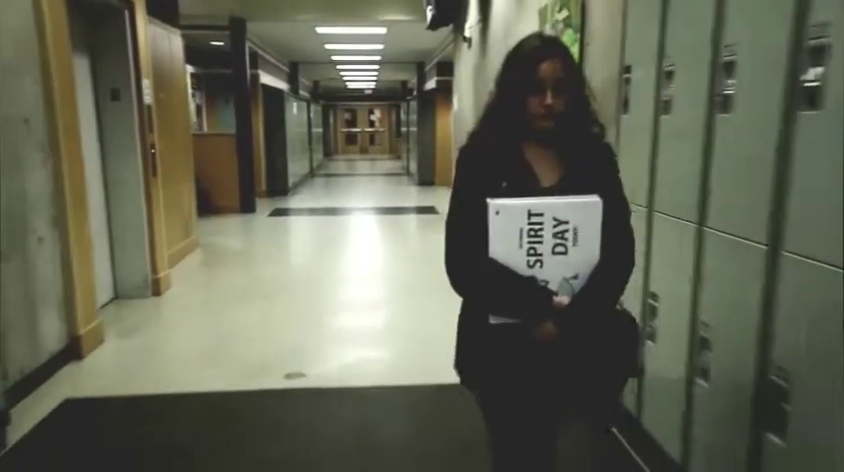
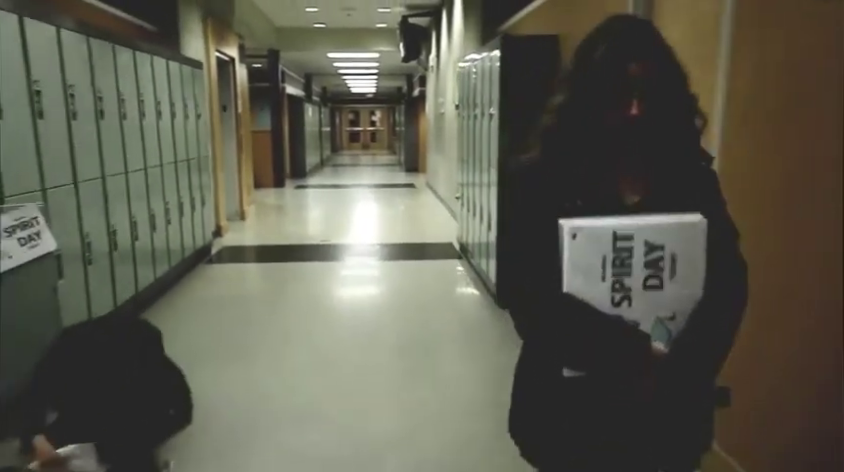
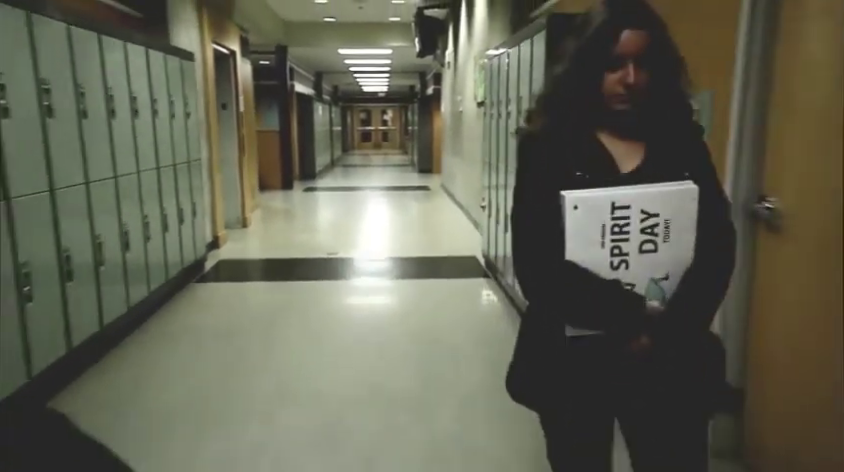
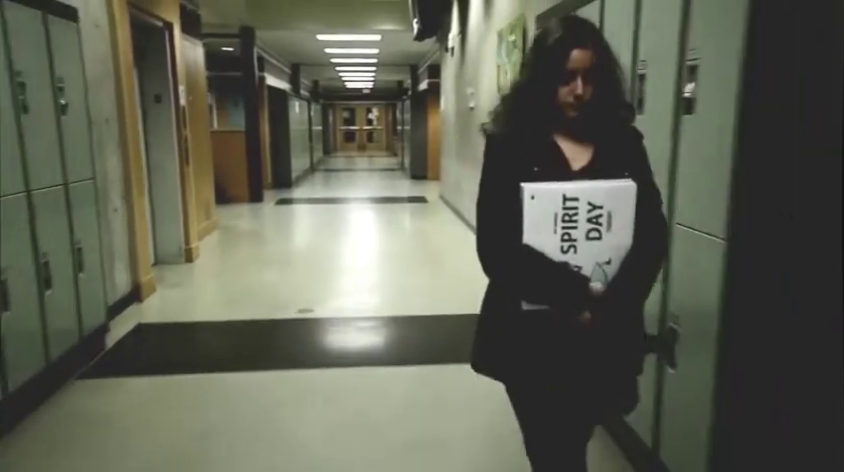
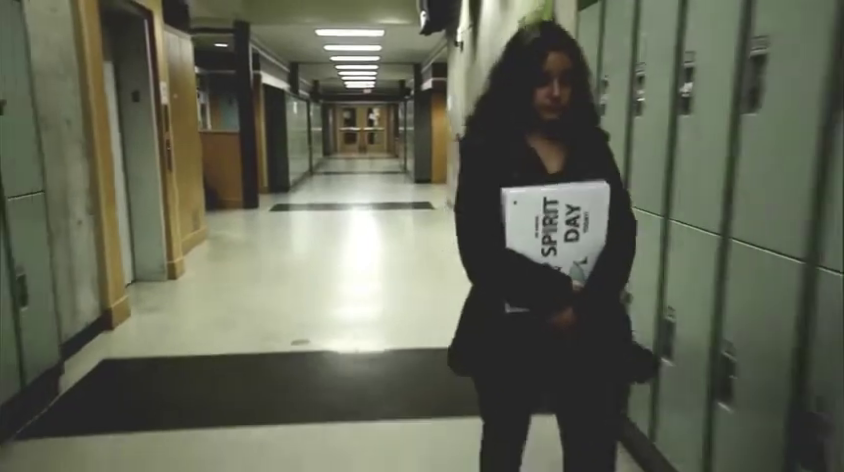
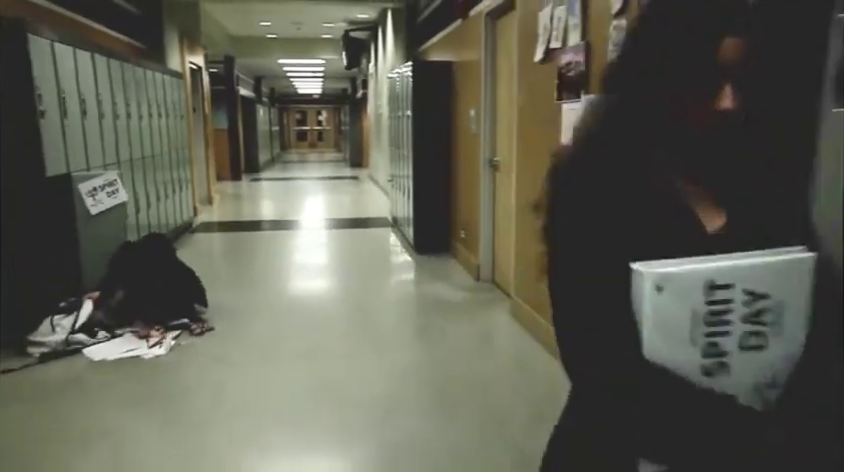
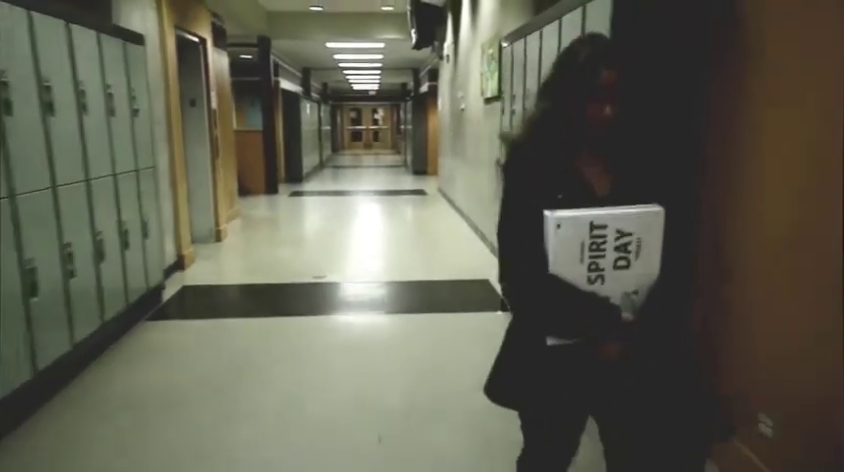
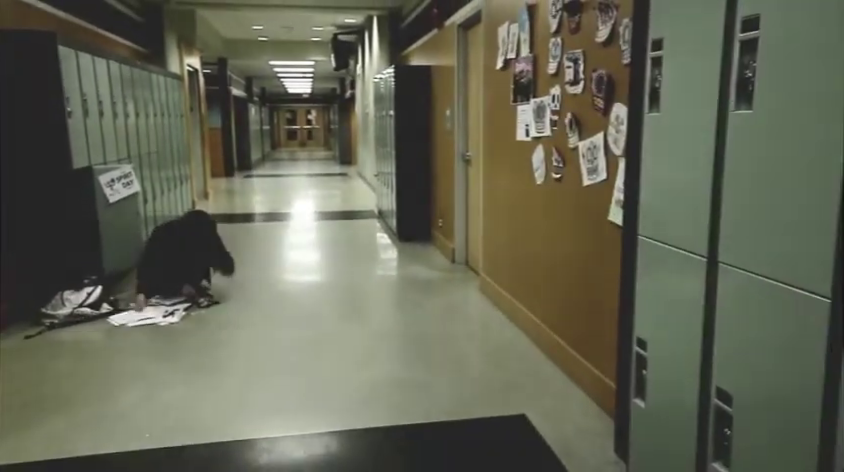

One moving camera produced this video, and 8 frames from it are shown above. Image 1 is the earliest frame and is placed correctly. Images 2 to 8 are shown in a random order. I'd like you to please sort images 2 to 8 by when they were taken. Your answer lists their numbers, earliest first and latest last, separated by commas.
5, 4, 7, 3, 2, 6, 8
